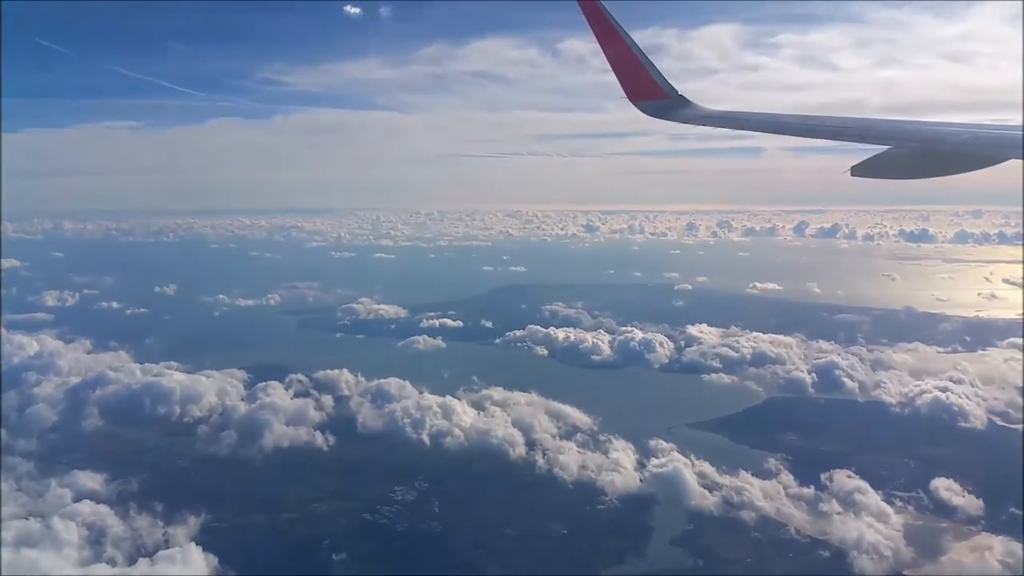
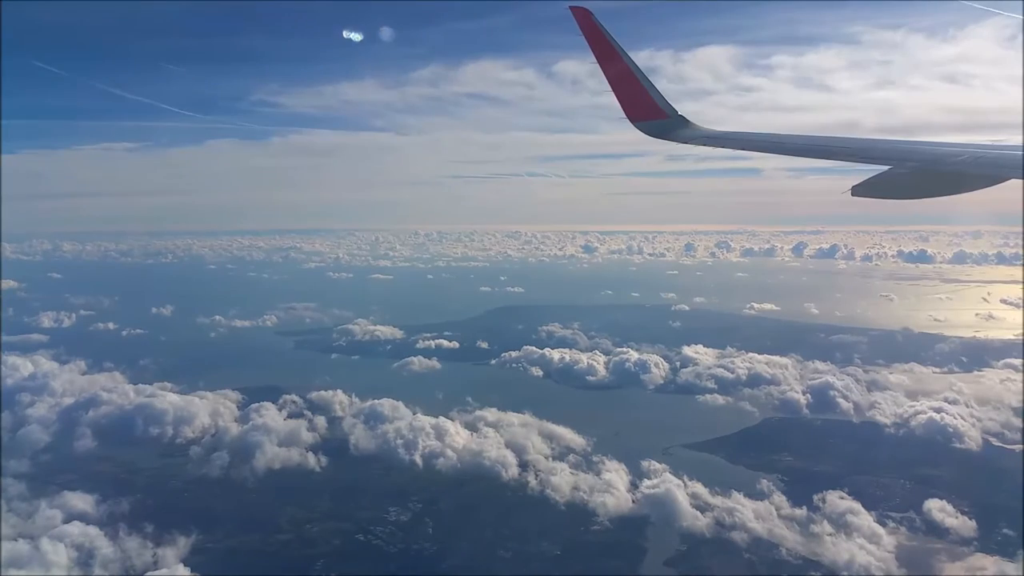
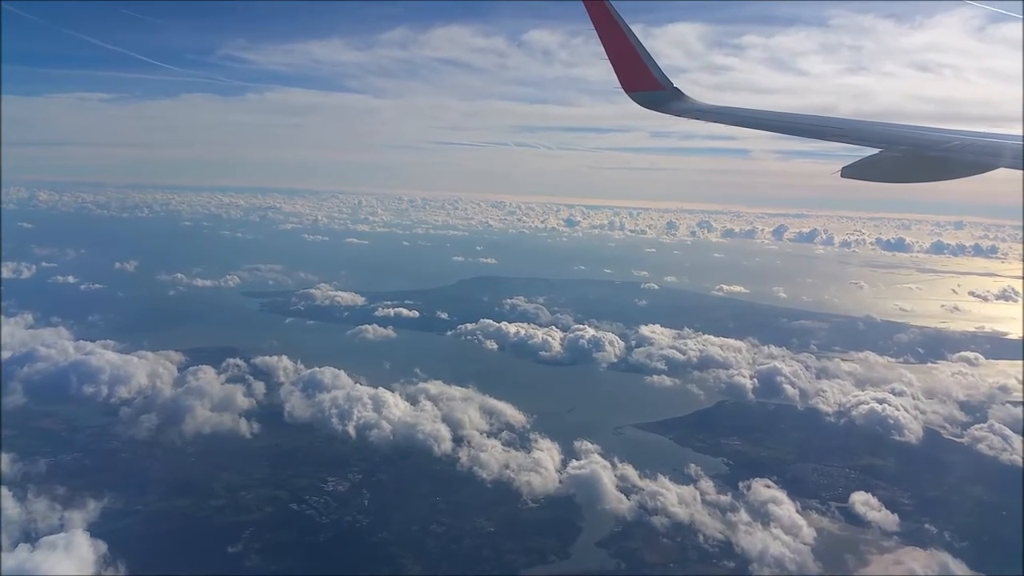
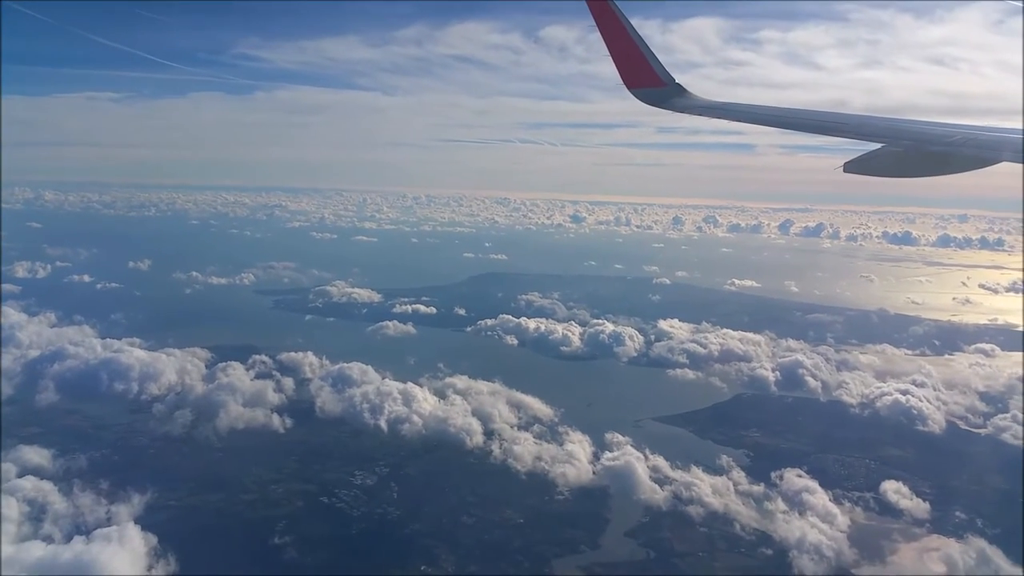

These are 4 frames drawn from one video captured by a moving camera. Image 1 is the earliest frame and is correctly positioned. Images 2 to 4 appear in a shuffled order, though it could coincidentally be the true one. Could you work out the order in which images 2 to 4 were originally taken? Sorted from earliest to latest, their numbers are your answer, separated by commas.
2, 4, 3
